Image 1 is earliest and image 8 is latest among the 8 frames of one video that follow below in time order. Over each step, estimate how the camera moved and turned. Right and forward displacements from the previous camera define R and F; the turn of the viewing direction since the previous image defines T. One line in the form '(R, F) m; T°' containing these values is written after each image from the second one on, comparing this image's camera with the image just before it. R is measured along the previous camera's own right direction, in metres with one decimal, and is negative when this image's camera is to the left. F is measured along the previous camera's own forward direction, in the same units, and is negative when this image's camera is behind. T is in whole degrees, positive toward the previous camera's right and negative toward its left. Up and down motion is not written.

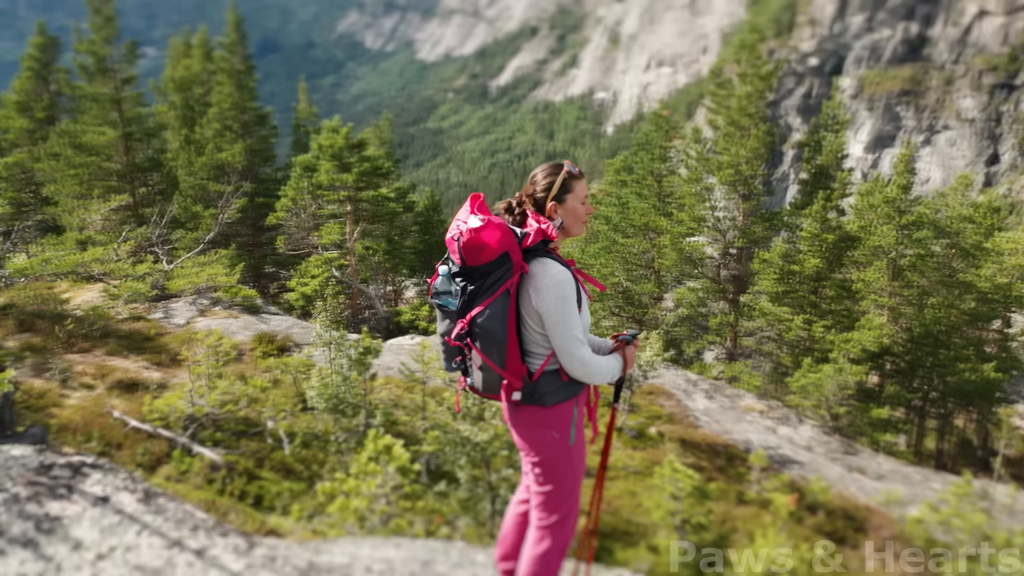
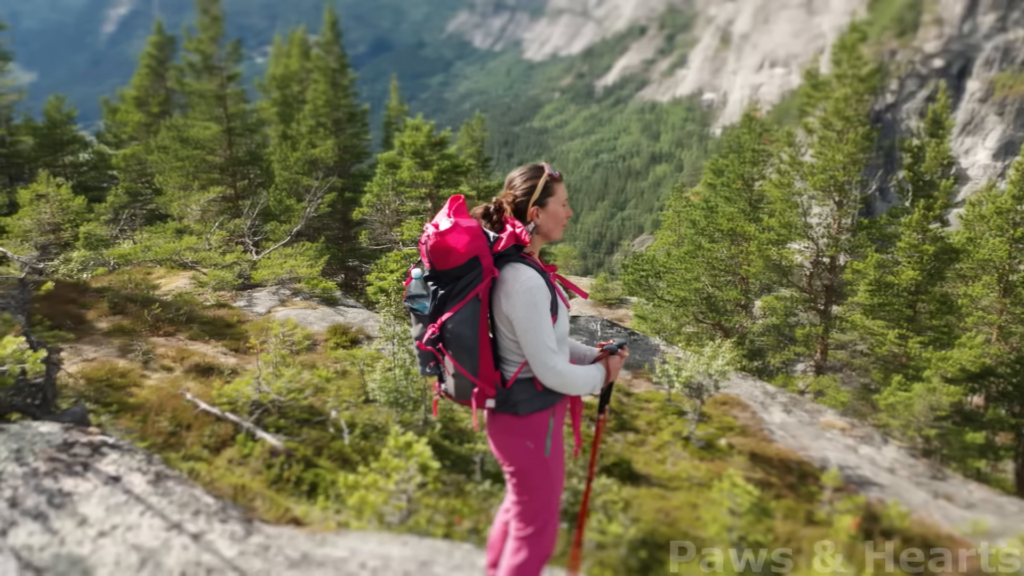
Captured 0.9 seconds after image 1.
(+0.4, +0.1) m; -7°
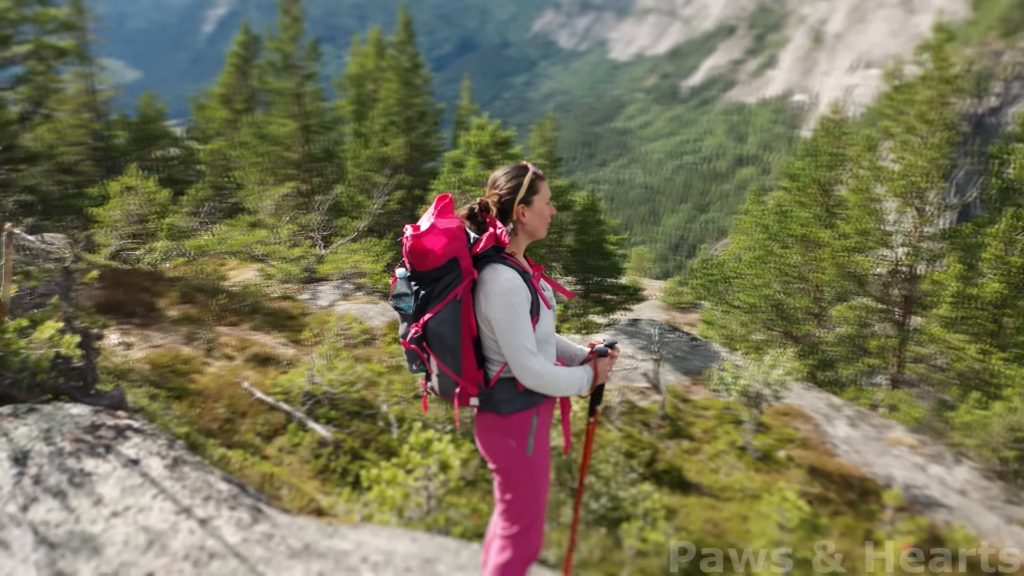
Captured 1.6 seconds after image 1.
(+0.3, 0.0) m; -5°
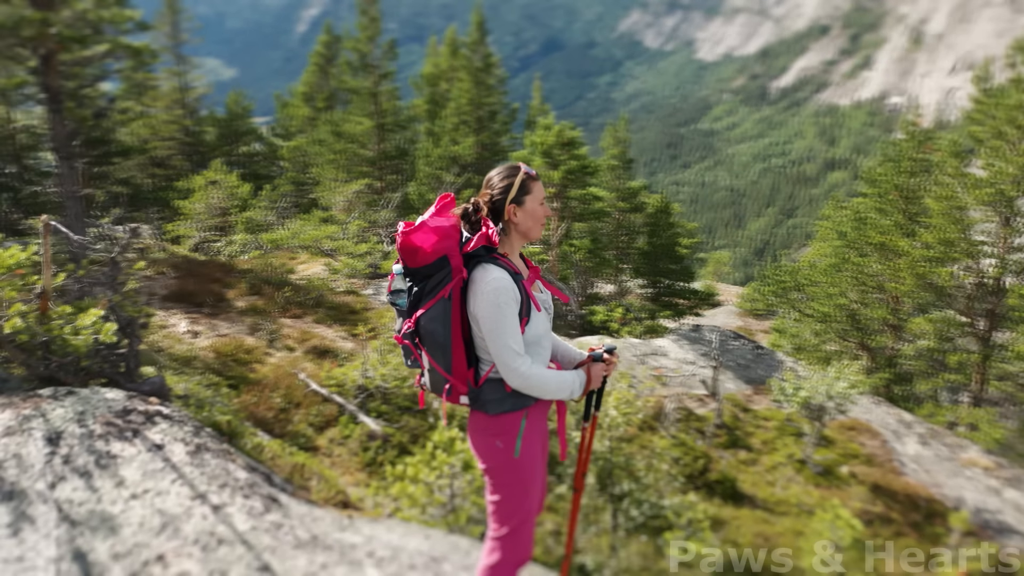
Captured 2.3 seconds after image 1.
(+0.3, 0.0) m; -5°
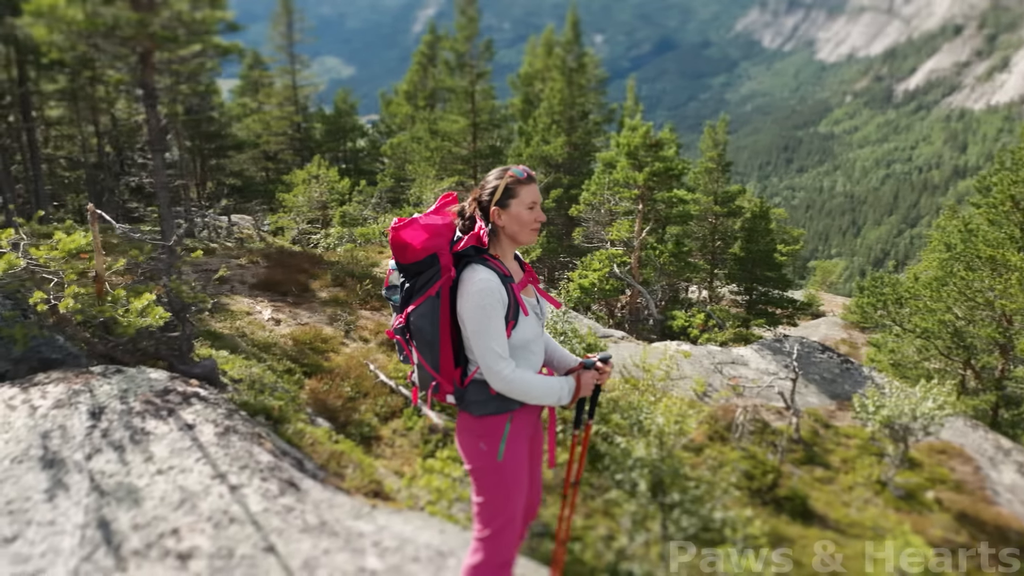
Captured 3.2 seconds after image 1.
(+0.4, 0.0) m; -7°
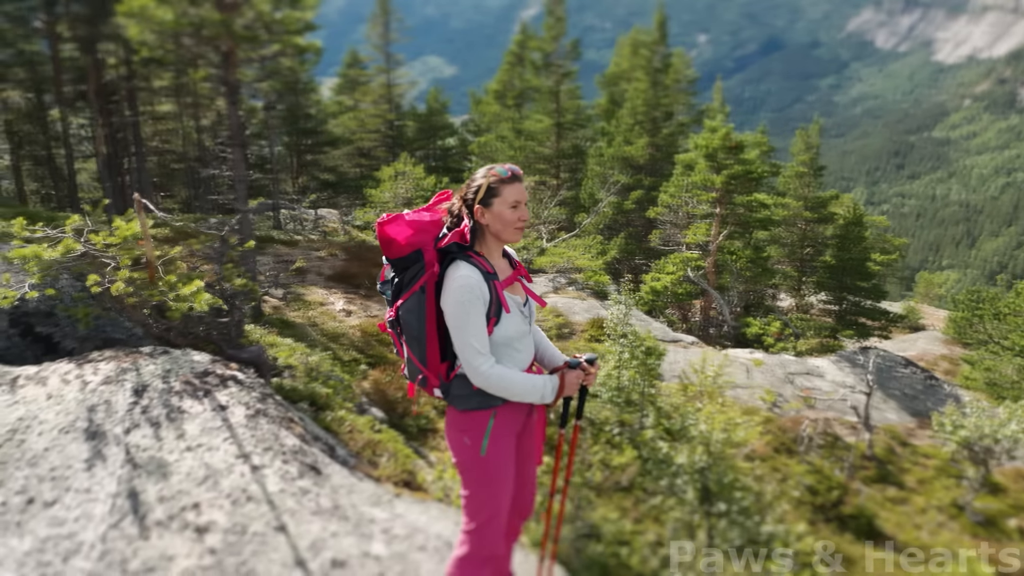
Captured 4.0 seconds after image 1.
(+0.4, 0.0) m; -6°
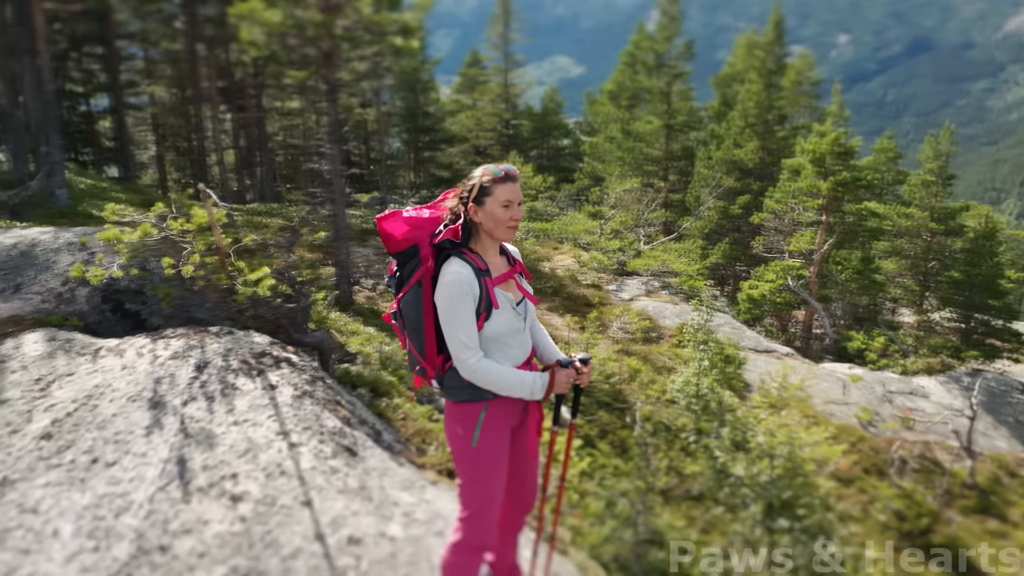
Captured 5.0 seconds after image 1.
(+0.4, 0.0) m; -8°
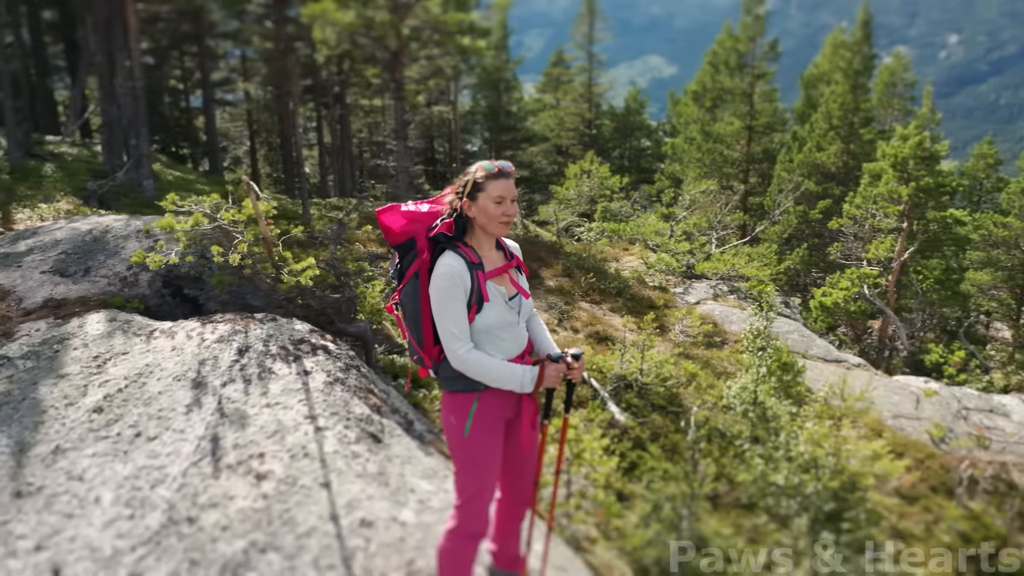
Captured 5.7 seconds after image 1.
(+0.3, 0.0) m; -6°
